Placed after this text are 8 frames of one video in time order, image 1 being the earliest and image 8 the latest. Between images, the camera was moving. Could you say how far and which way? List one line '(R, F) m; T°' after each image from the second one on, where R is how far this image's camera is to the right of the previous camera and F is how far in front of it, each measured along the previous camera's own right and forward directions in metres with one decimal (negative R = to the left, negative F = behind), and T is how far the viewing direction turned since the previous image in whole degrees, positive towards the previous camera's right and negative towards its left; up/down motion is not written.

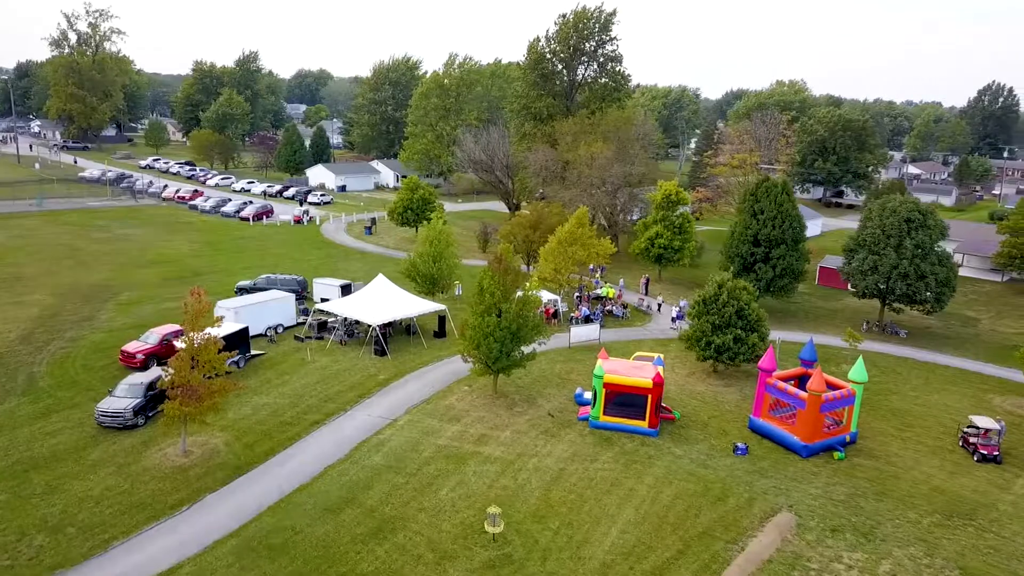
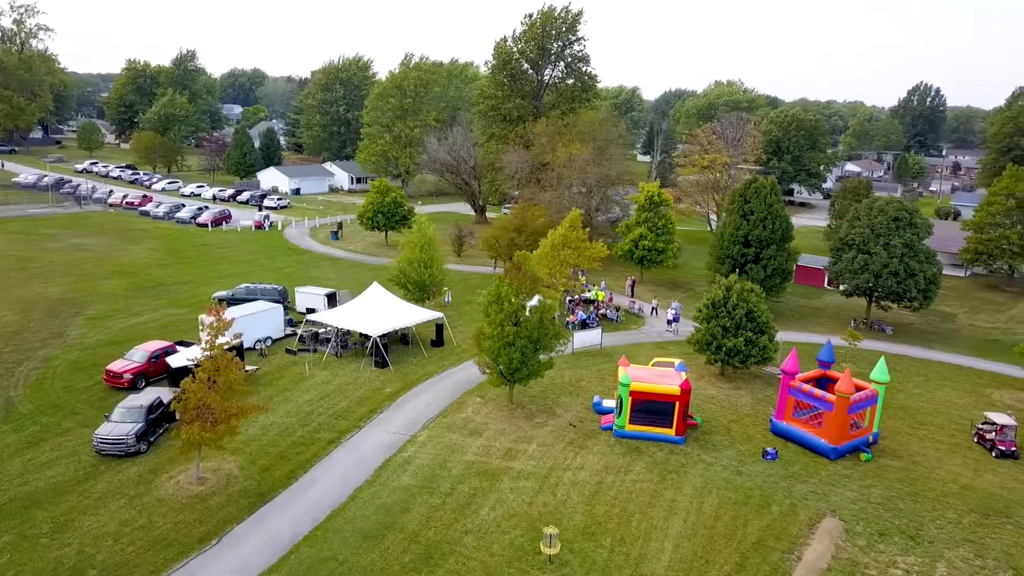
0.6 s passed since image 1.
(-2.4, +0.8) m; +5°
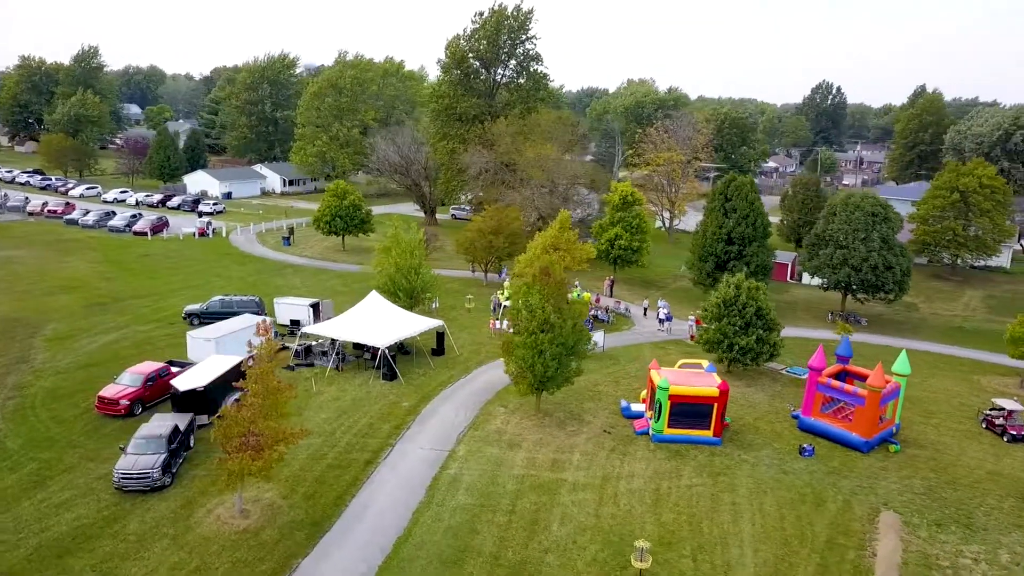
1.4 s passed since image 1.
(-3.6, +0.8) m; +7°
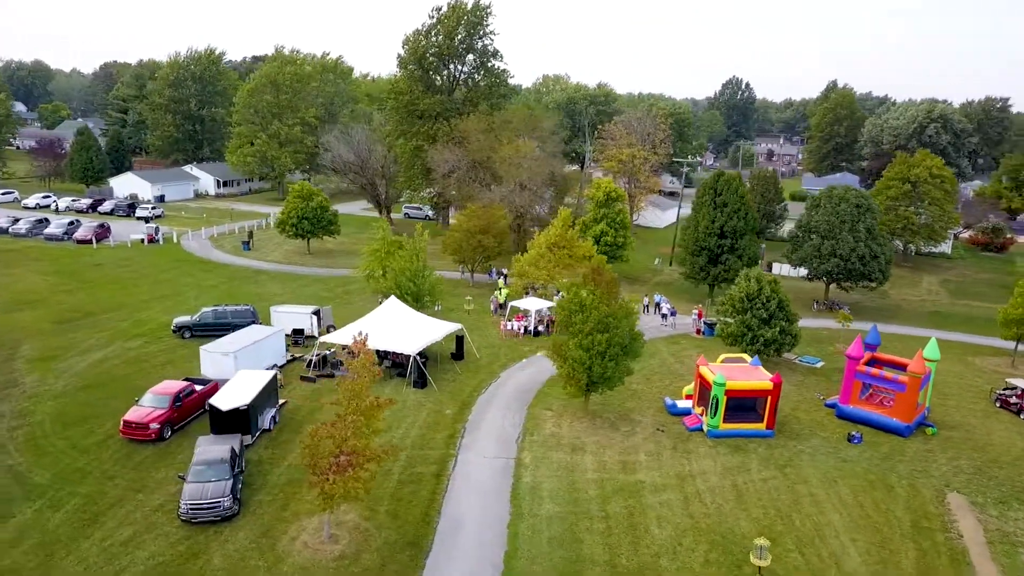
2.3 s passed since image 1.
(-4.2, +0.7) m; +7°
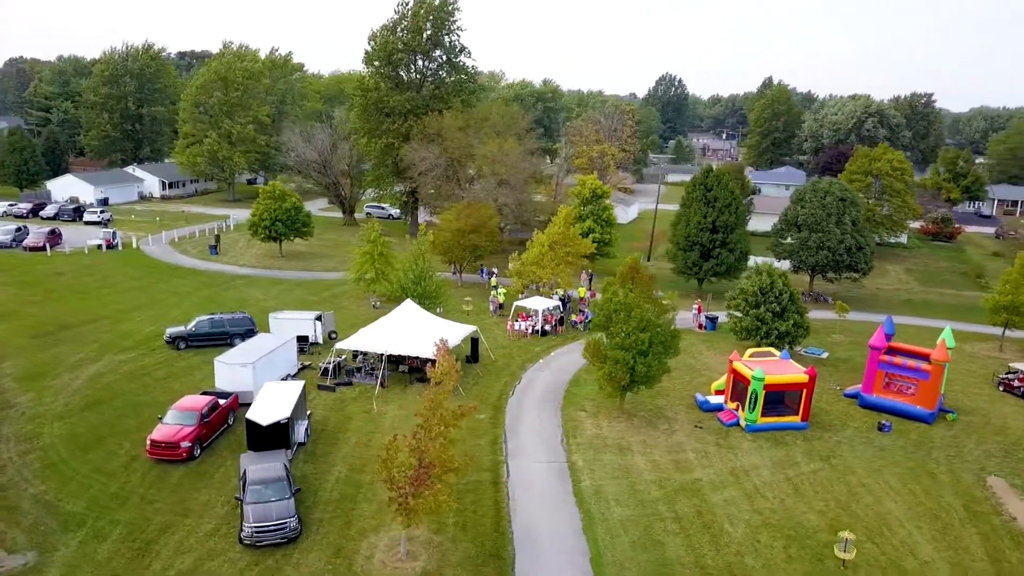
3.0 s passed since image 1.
(-3.2, +0.6) m; +5°
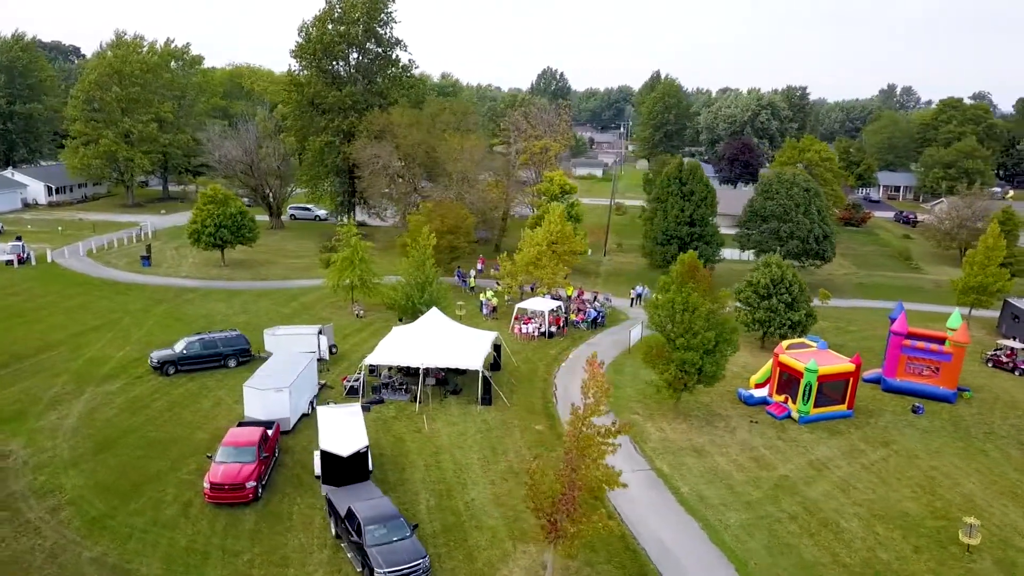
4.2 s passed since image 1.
(-5.3, +1.4) m; +10°
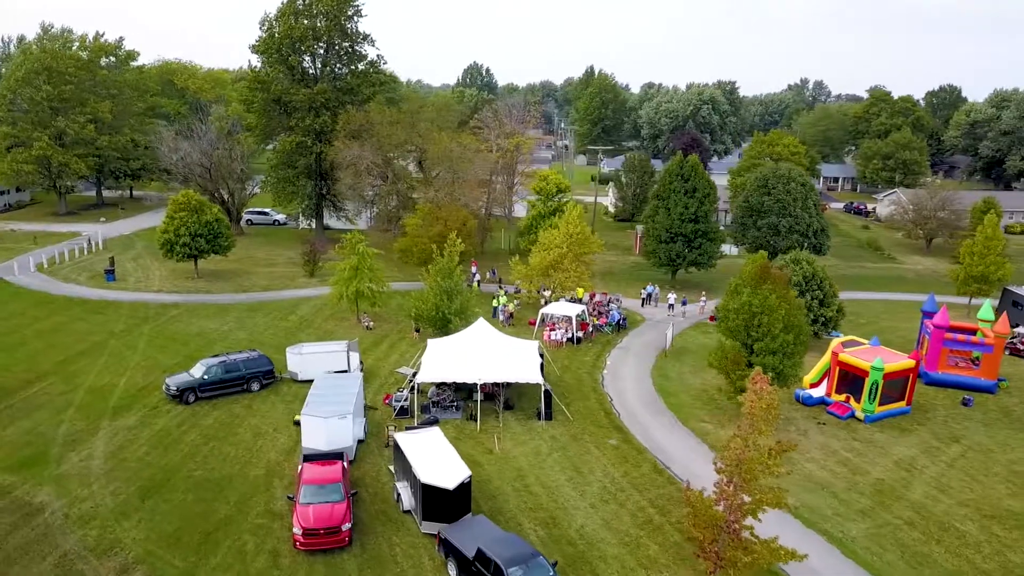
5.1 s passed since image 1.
(-4.2, +1.5) m; +6°
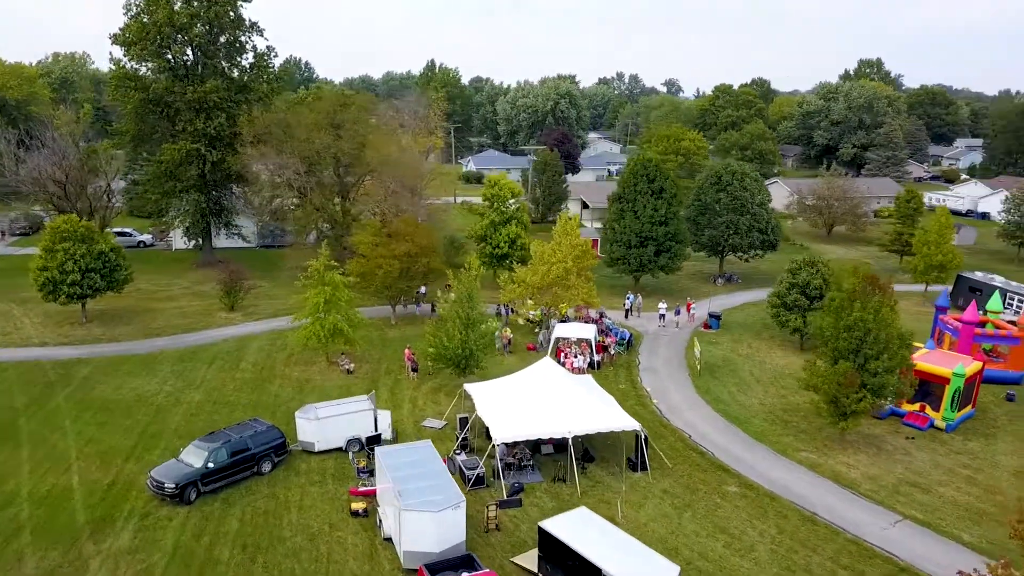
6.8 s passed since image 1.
(-6.6, +4.5) m; +14°
